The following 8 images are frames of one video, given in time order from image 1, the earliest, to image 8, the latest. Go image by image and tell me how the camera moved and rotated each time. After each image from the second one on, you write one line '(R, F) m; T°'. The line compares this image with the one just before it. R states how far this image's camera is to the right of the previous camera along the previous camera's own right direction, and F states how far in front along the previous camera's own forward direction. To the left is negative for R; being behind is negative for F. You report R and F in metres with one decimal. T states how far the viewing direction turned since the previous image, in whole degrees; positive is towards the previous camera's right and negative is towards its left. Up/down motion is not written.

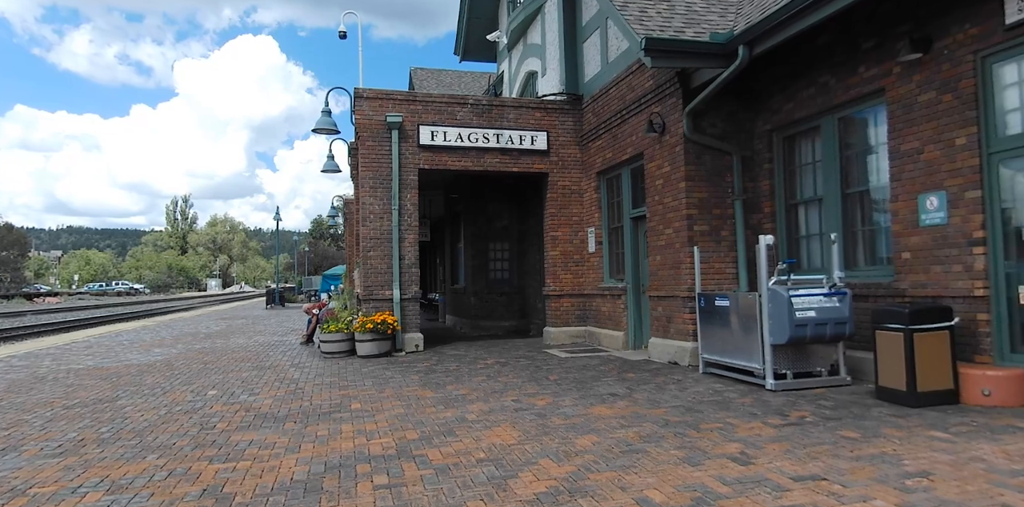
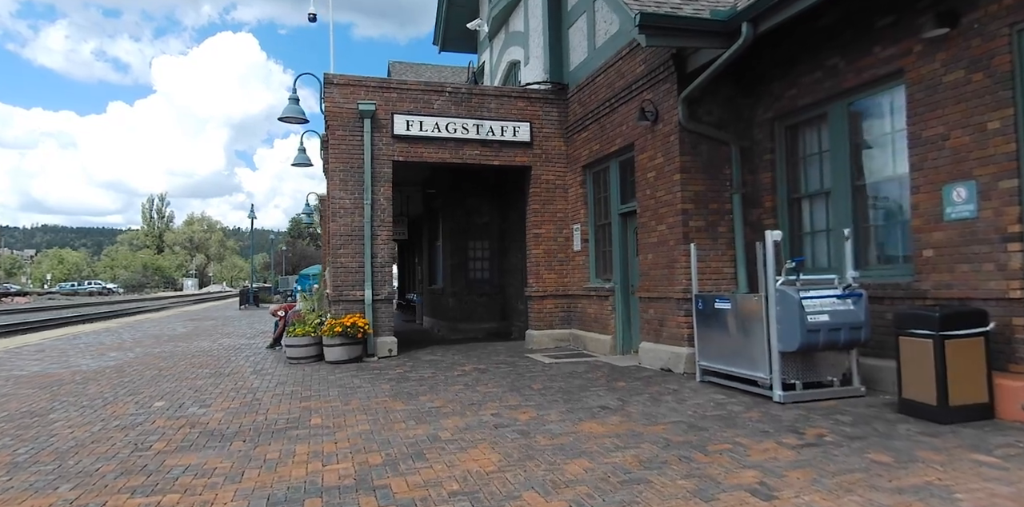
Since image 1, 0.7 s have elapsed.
(0.0, +0.7) m; +2°
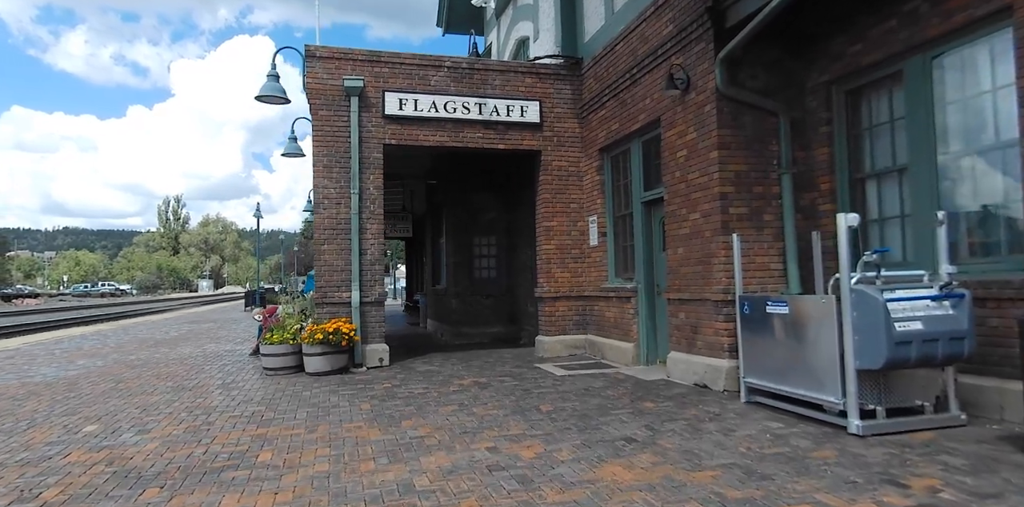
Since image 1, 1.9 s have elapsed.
(+0.1, +1.3) m; -1°
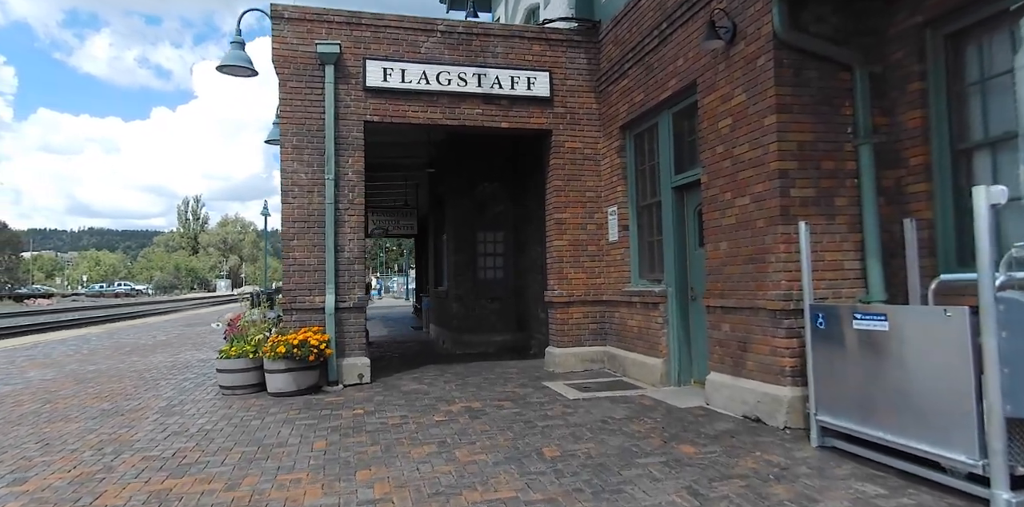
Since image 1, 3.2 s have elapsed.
(+0.2, +1.5) m; -2°
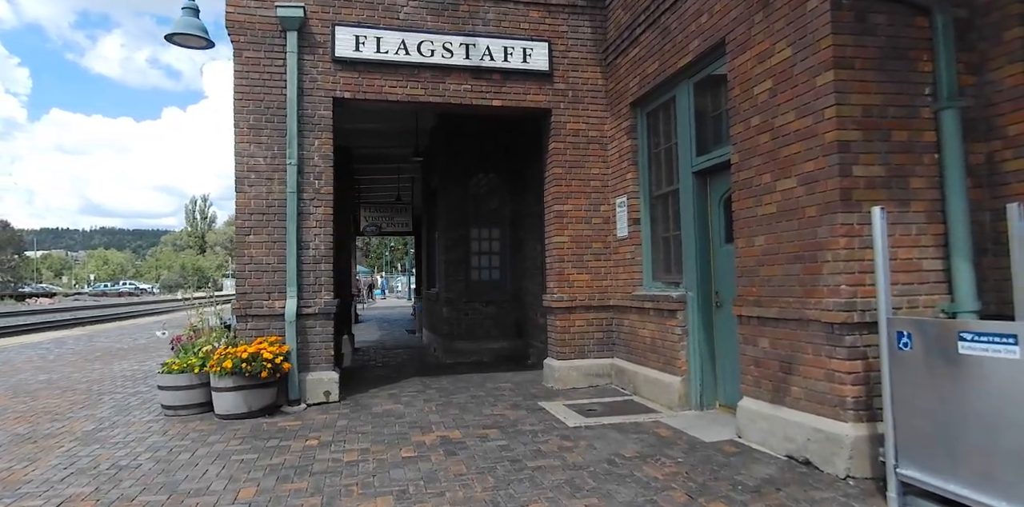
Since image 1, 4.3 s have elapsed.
(+0.2, +1.1) m; -1°
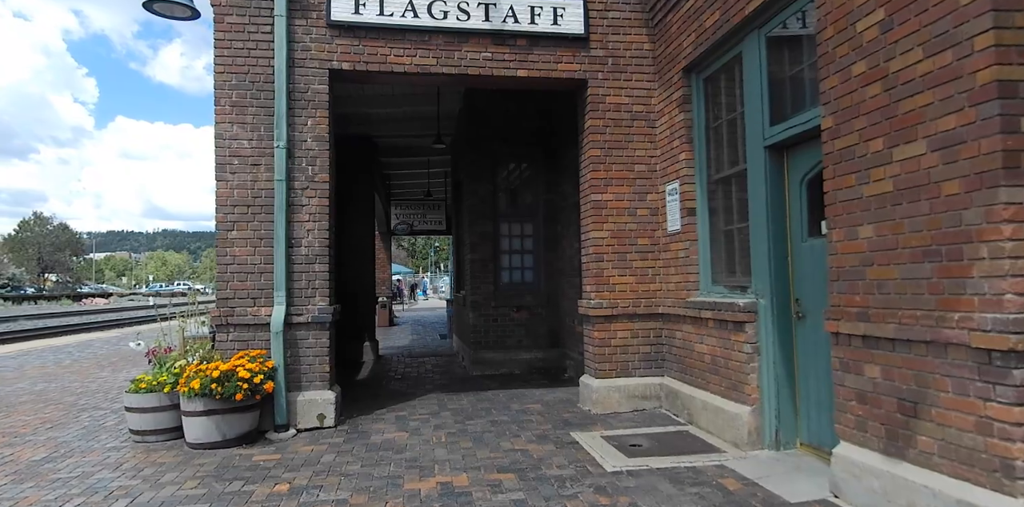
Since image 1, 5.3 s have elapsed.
(+0.2, +1.1) m; -4°
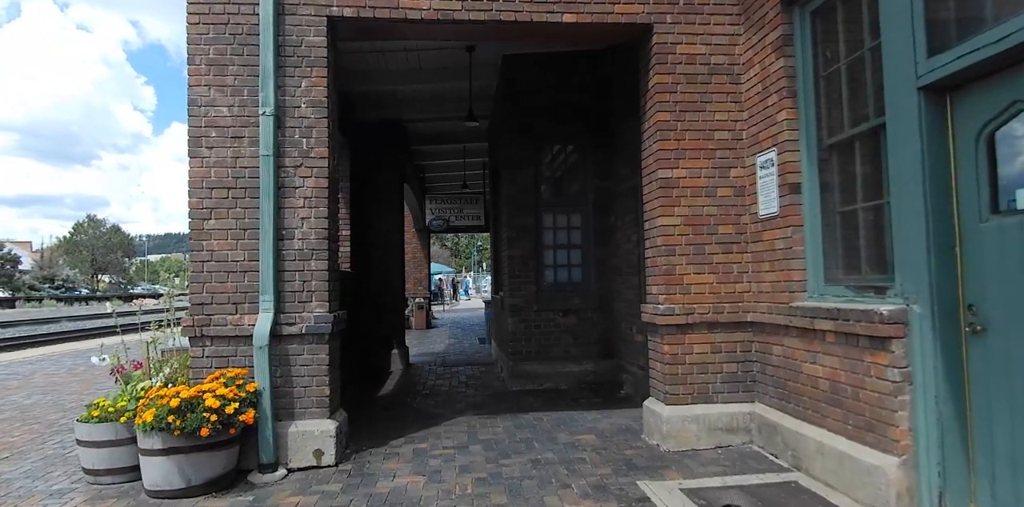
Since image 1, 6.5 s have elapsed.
(0.0, +1.3) m; -4°
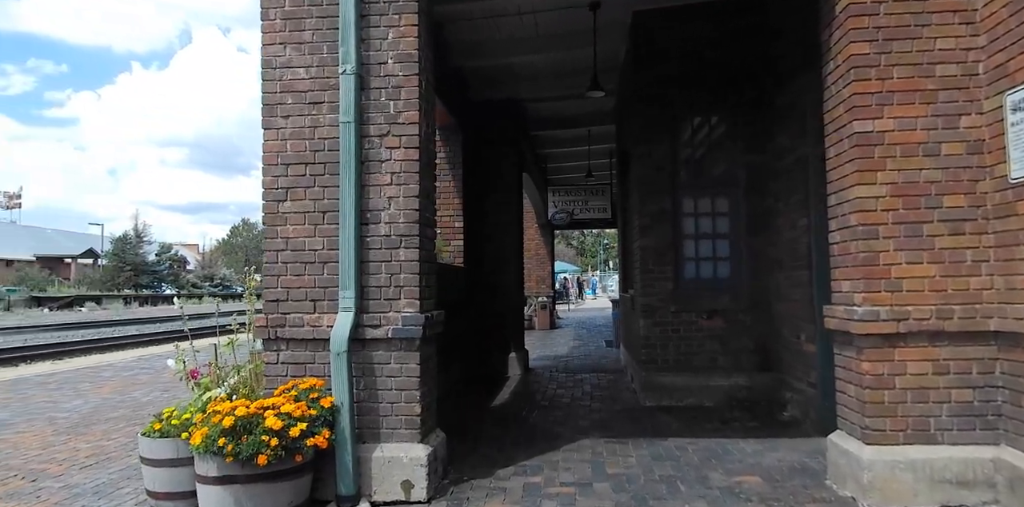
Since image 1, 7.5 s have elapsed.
(-0.1, +1.0) m; -12°
